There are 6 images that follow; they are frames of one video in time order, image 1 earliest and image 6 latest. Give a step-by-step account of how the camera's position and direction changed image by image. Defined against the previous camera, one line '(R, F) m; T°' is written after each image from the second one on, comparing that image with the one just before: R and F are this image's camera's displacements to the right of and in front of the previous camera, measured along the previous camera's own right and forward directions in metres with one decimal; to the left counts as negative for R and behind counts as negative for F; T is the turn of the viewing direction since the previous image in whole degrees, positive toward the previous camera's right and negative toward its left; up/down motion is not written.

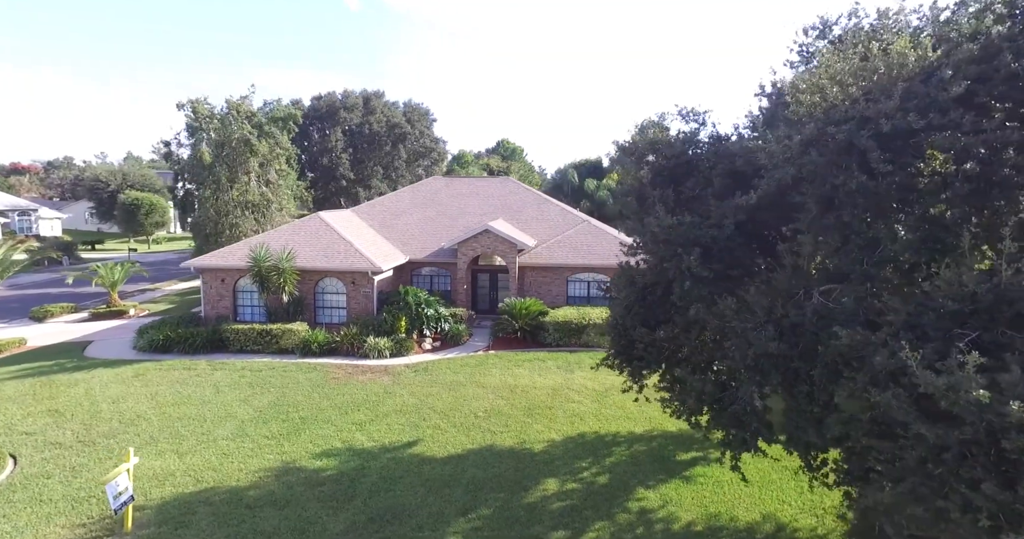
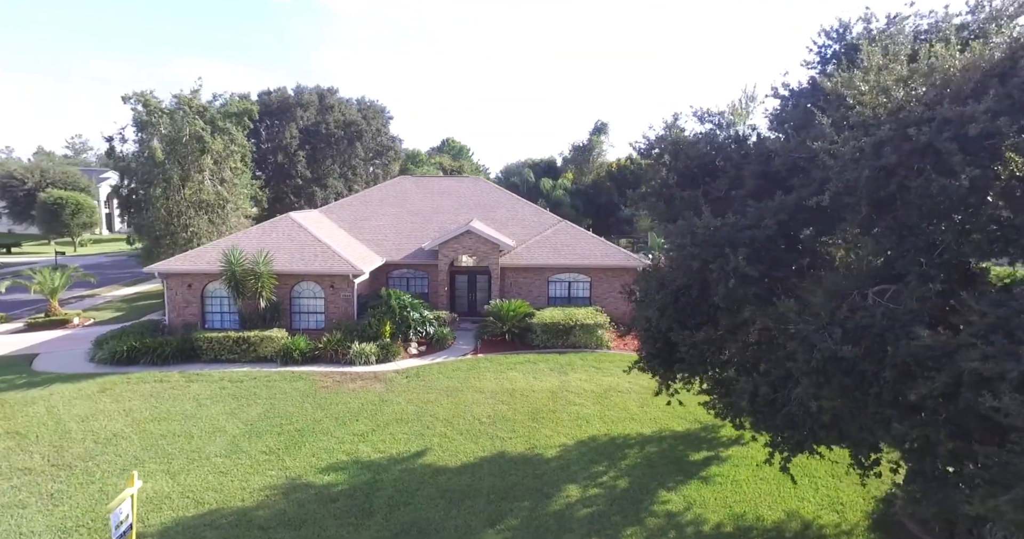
(-1.4, +0.4) m; +5°
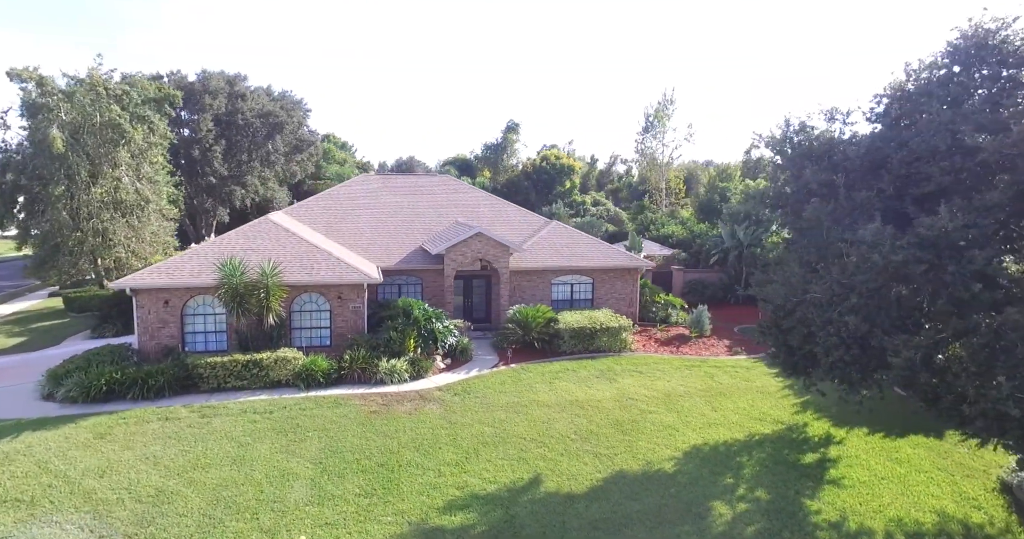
(-4.6, +1.6) m; +11°
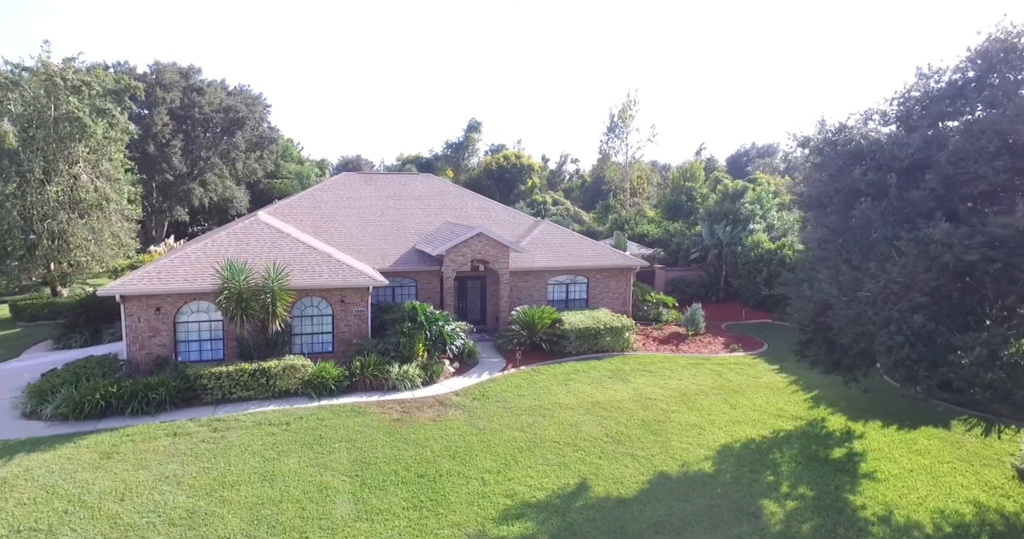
(-1.8, +0.4) m; +5°
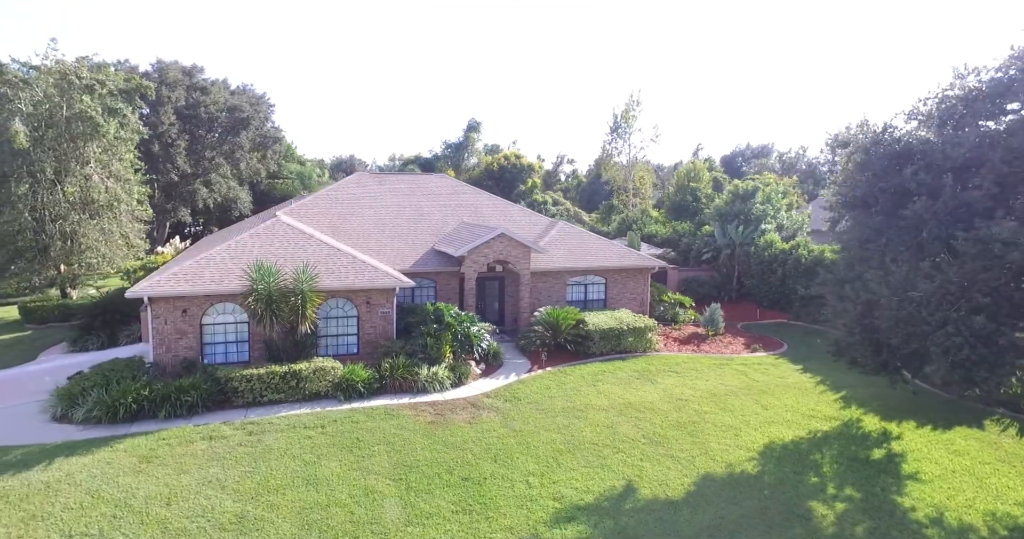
(-1.0, +0.1) m; +1°
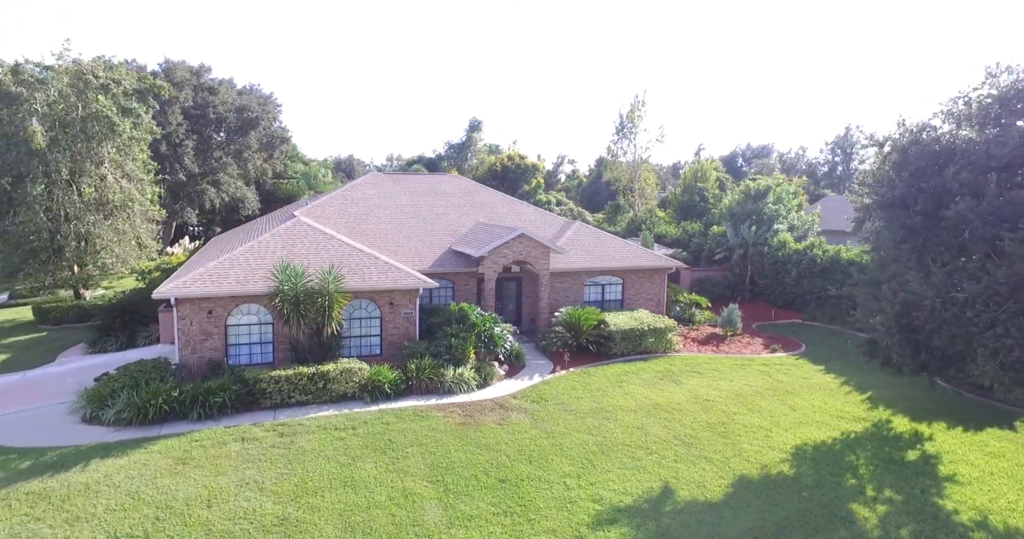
(-0.7, 0.0) m; 0°
